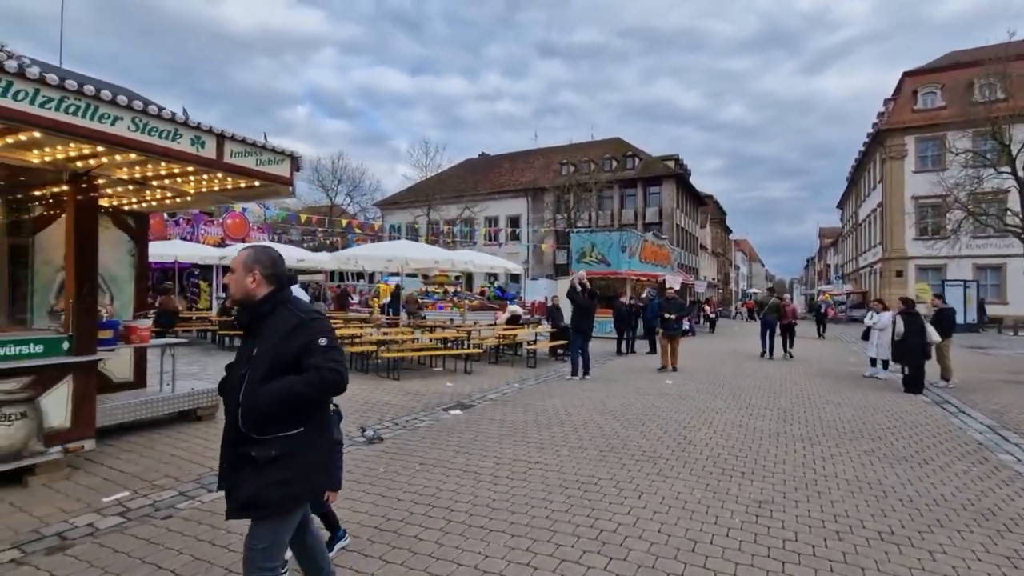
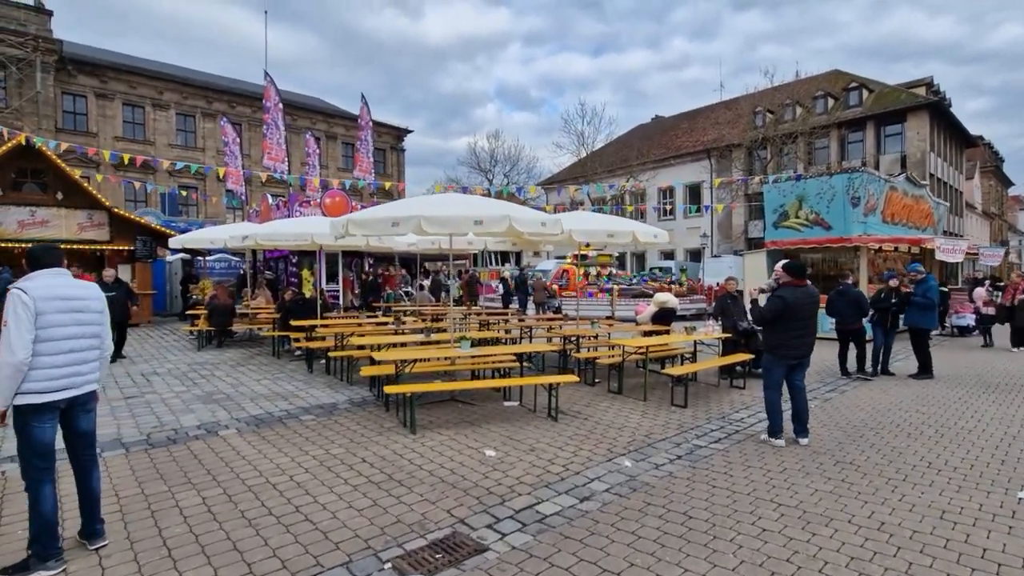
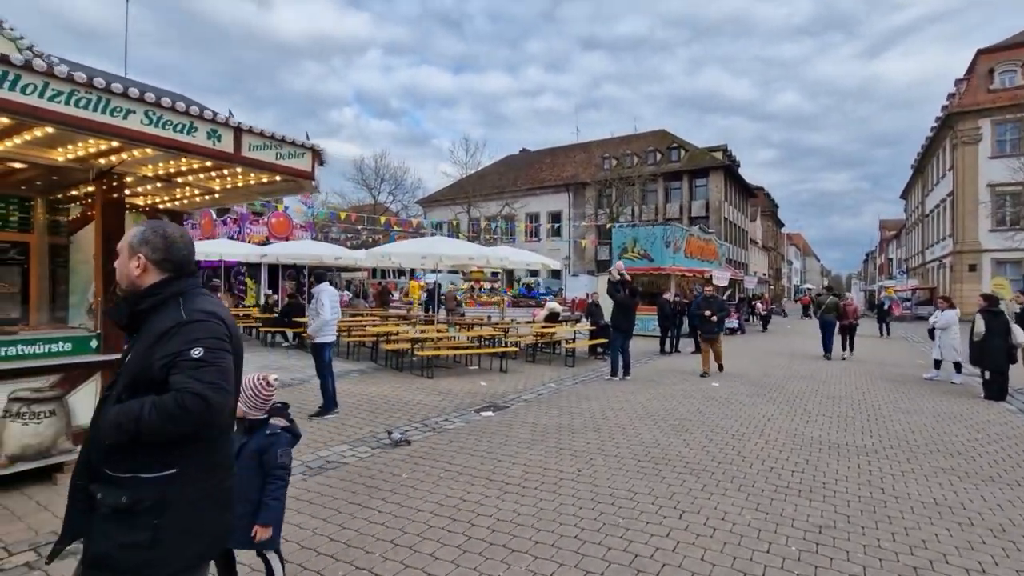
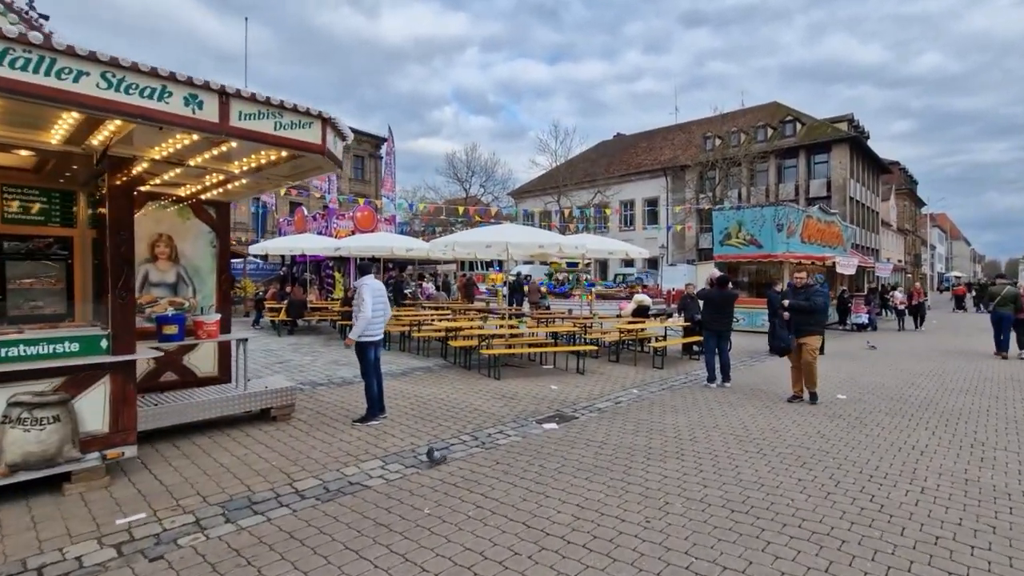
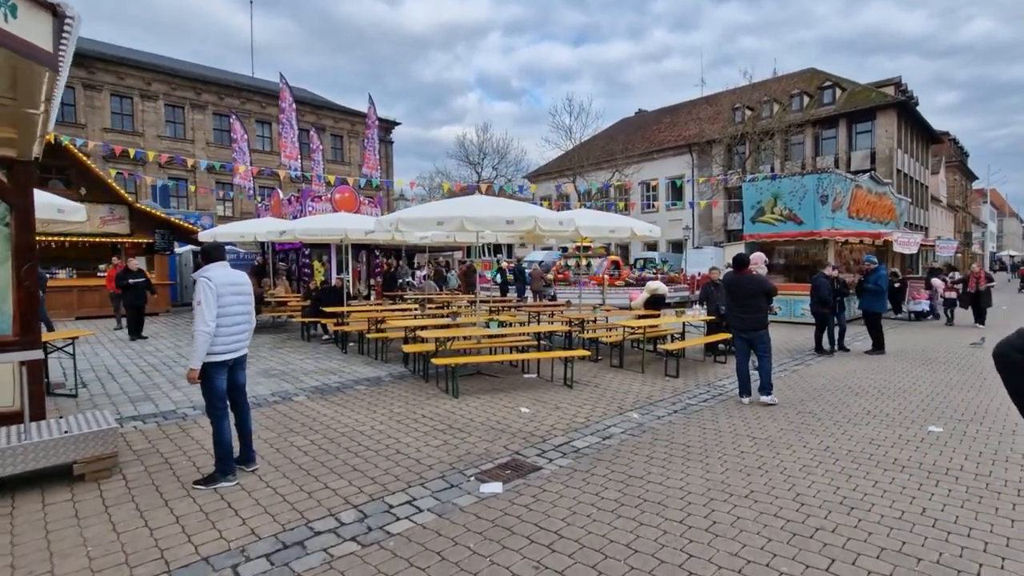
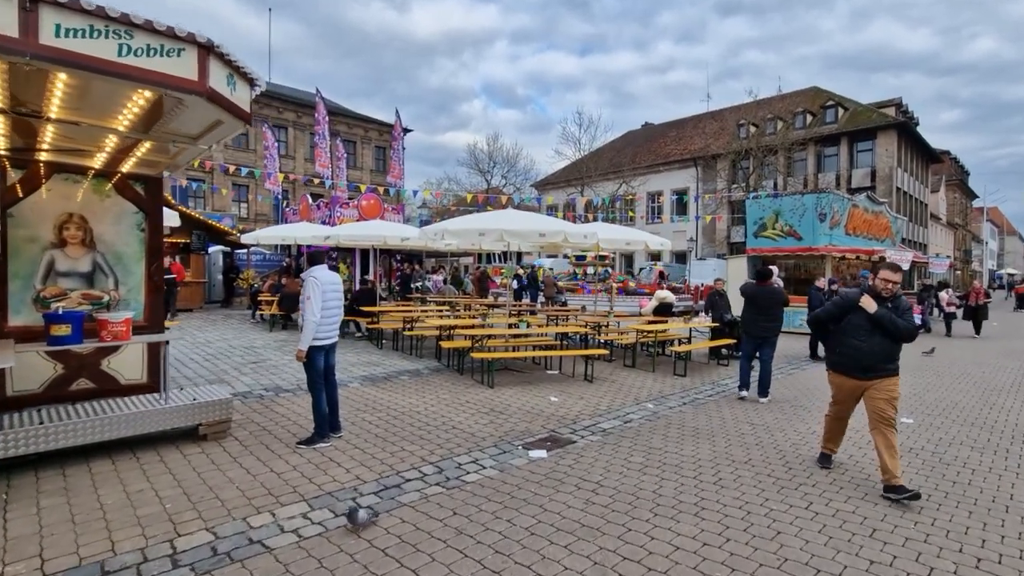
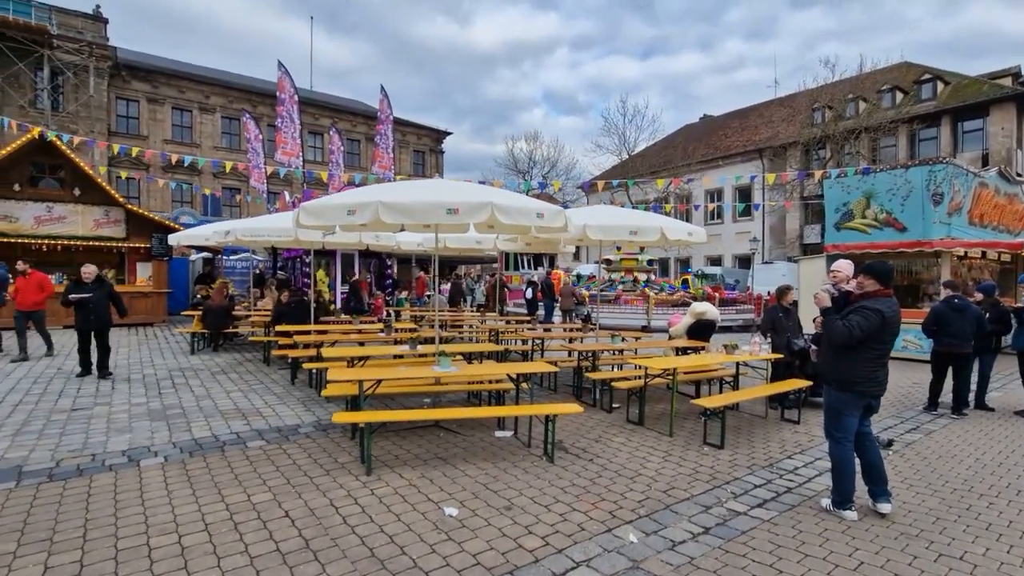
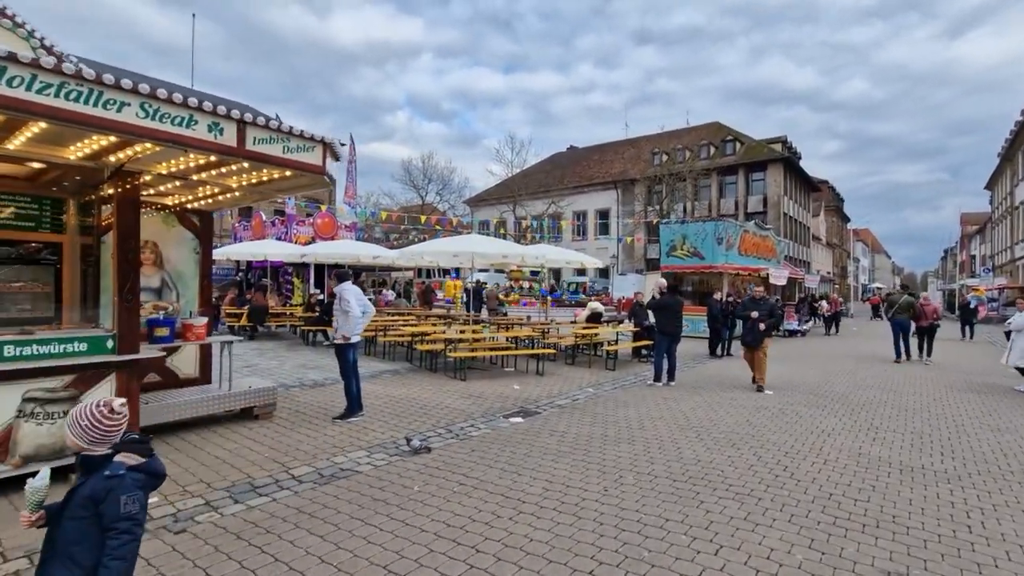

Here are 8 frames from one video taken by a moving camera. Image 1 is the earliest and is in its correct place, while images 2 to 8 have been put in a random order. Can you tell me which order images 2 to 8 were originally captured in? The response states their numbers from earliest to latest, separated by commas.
3, 8, 4, 6, 5, 2, 7
